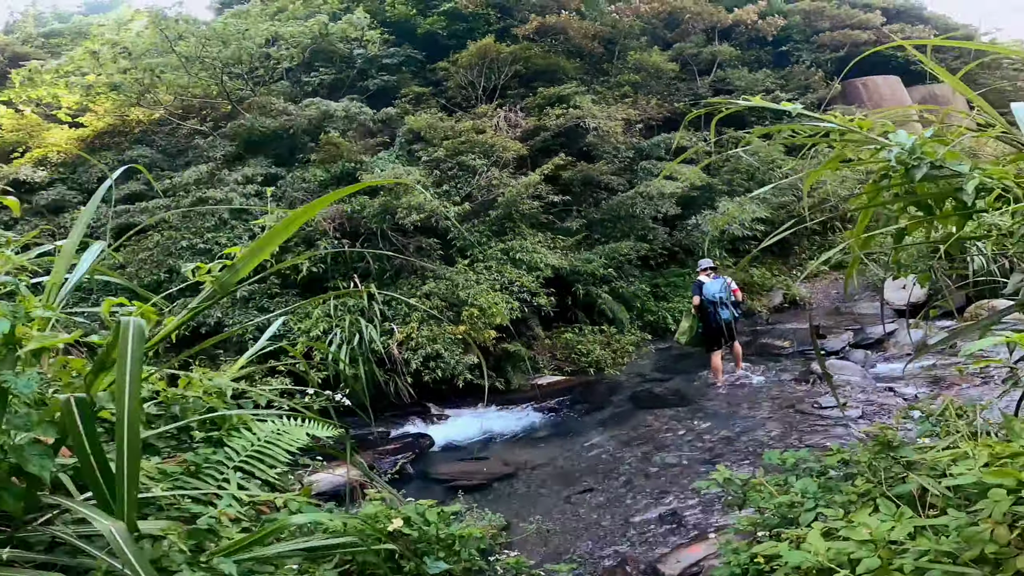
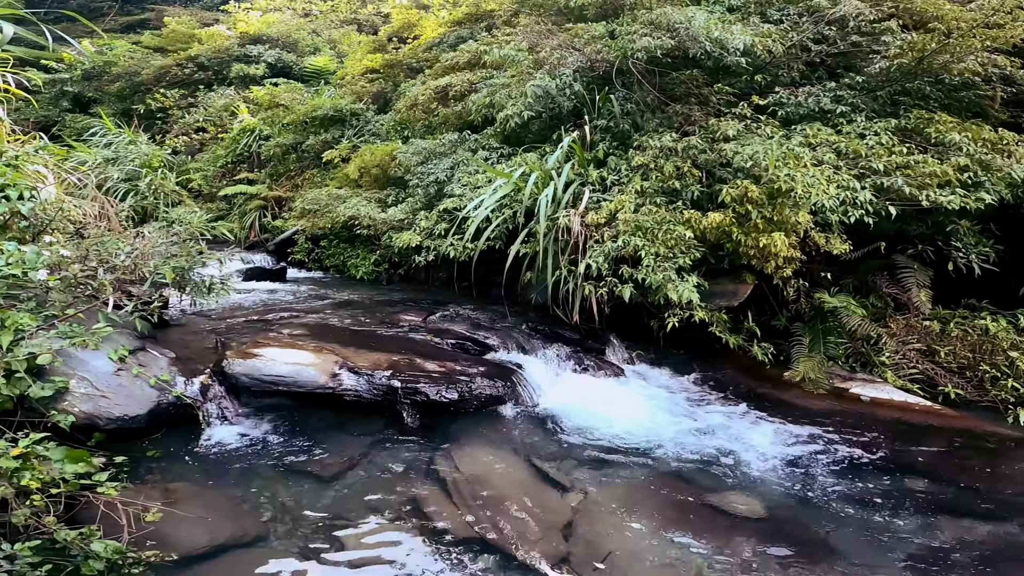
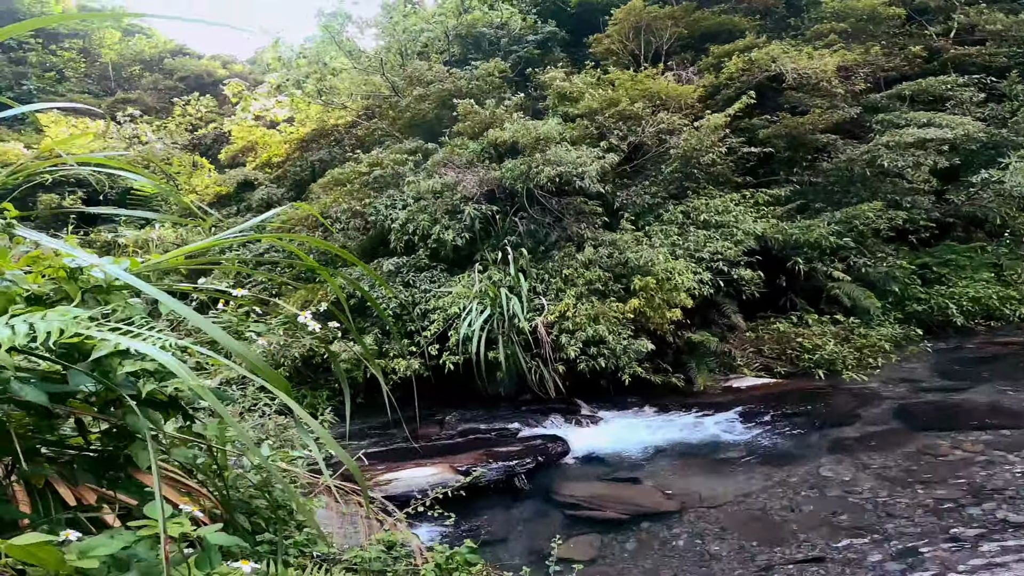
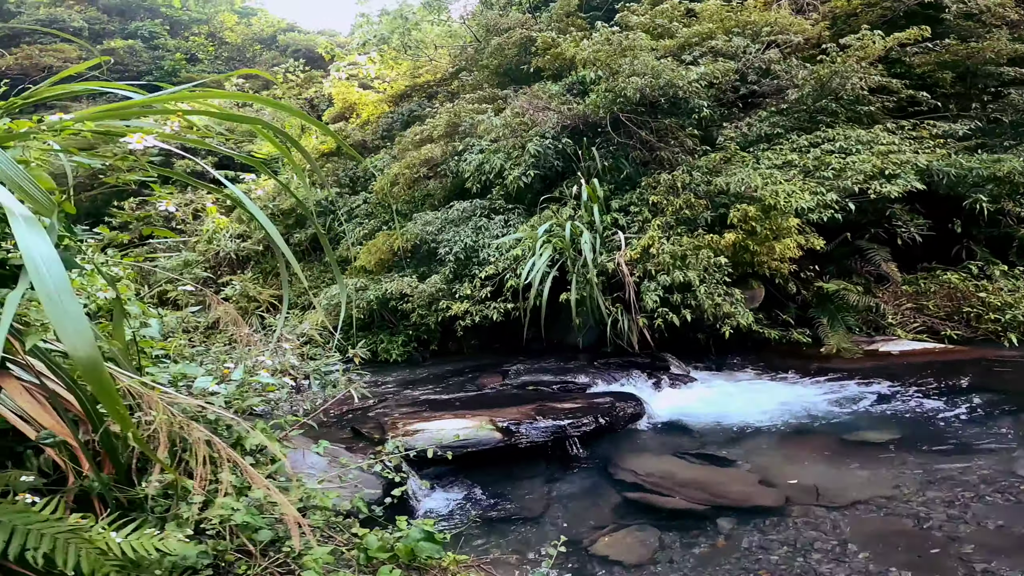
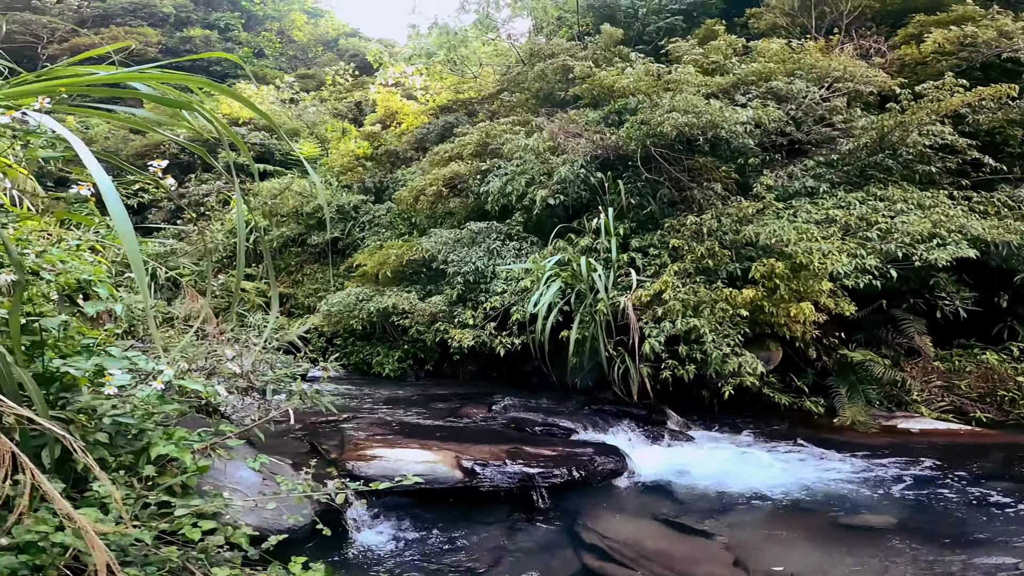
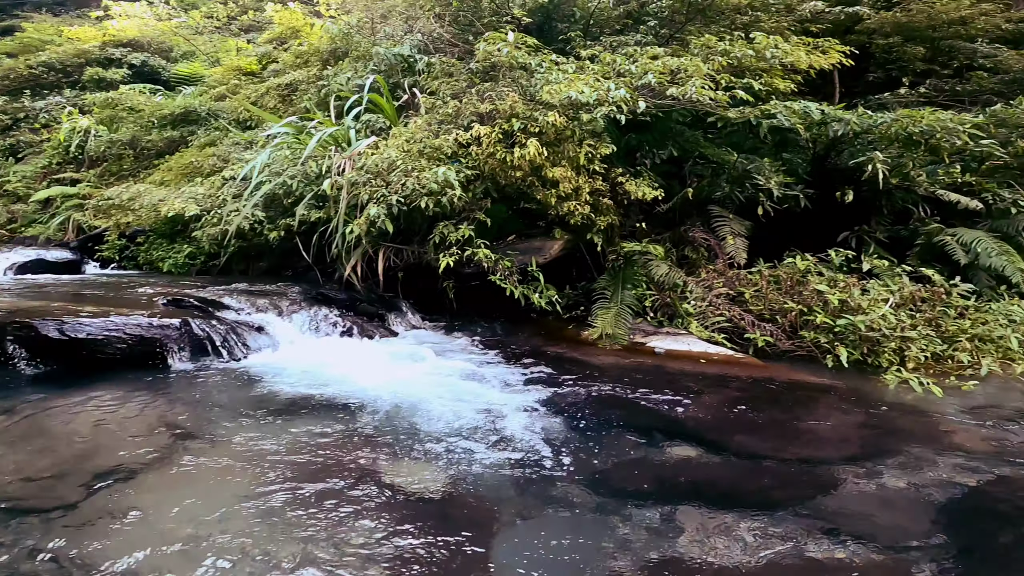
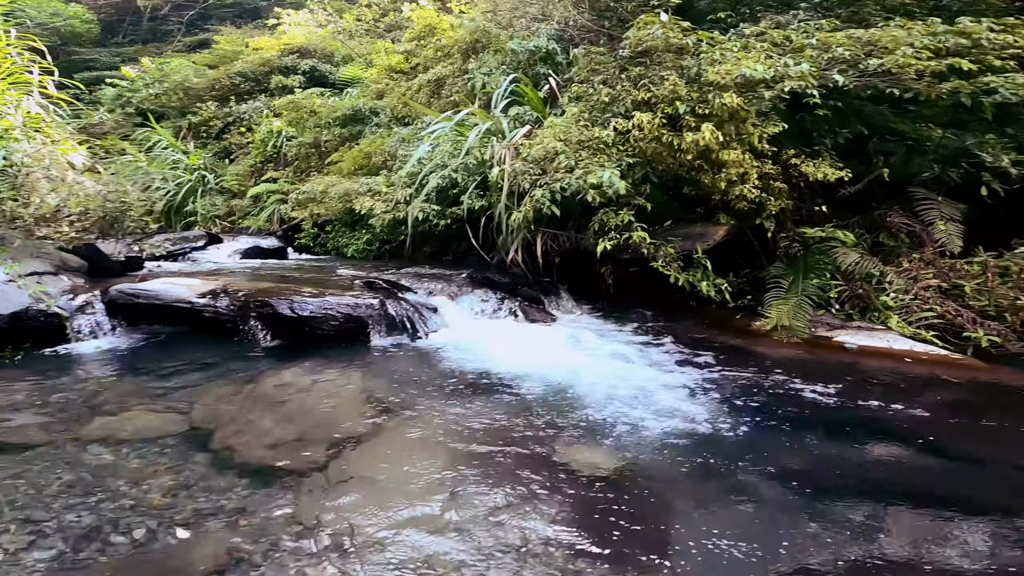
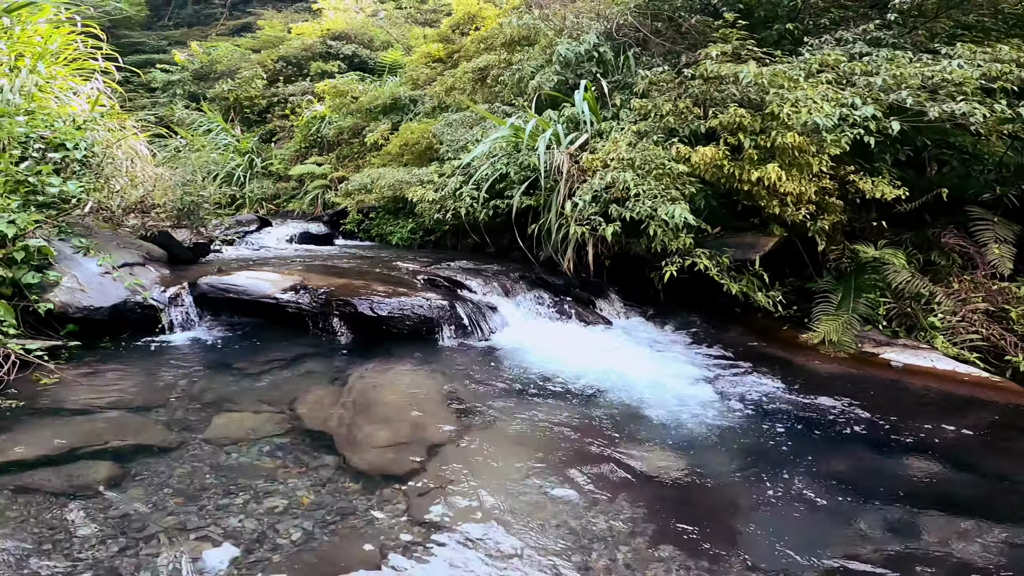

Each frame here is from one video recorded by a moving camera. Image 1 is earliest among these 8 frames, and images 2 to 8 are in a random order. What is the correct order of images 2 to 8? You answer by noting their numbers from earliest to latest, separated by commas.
3, 4, 5, 2, 8, 7, 6
